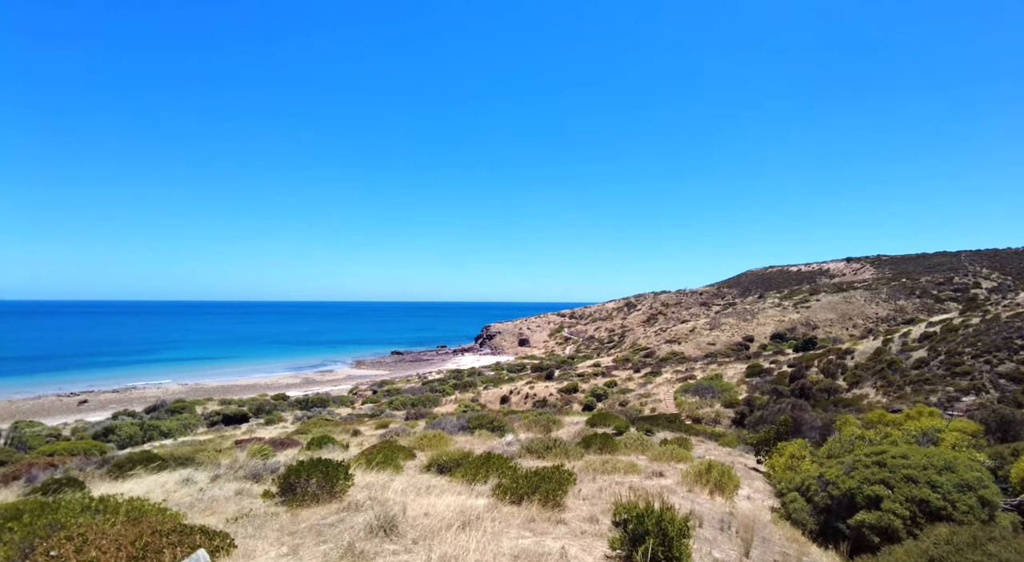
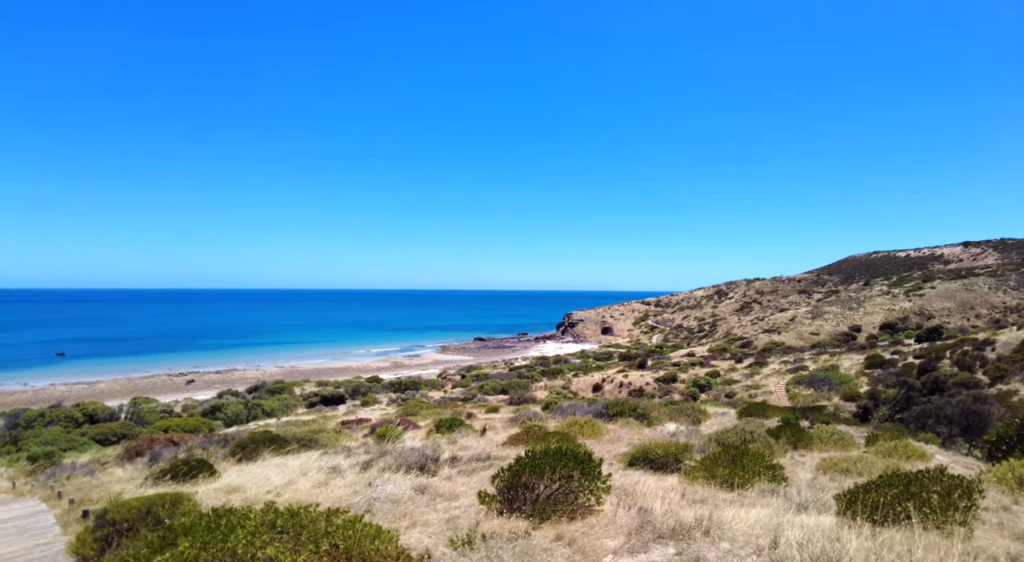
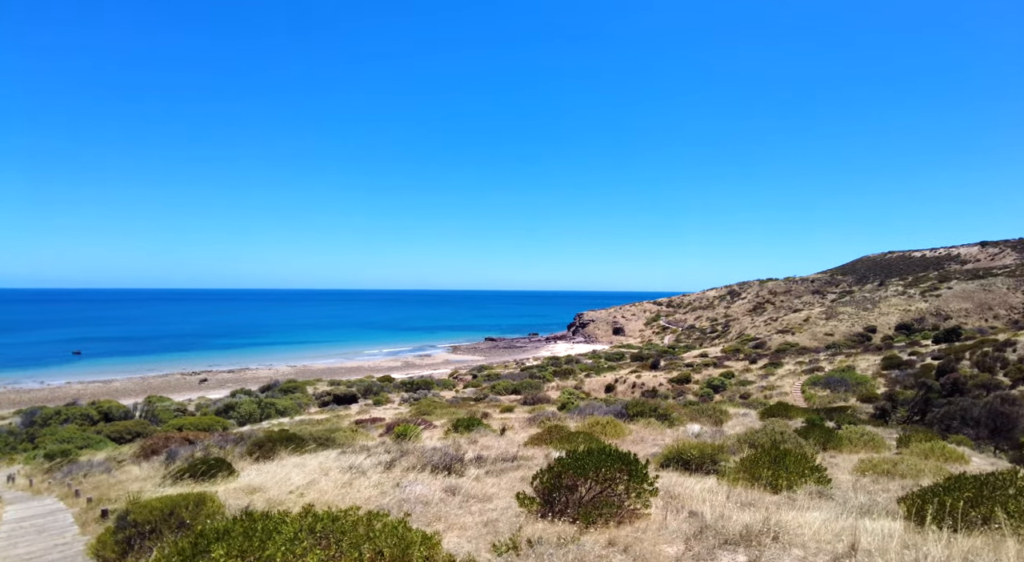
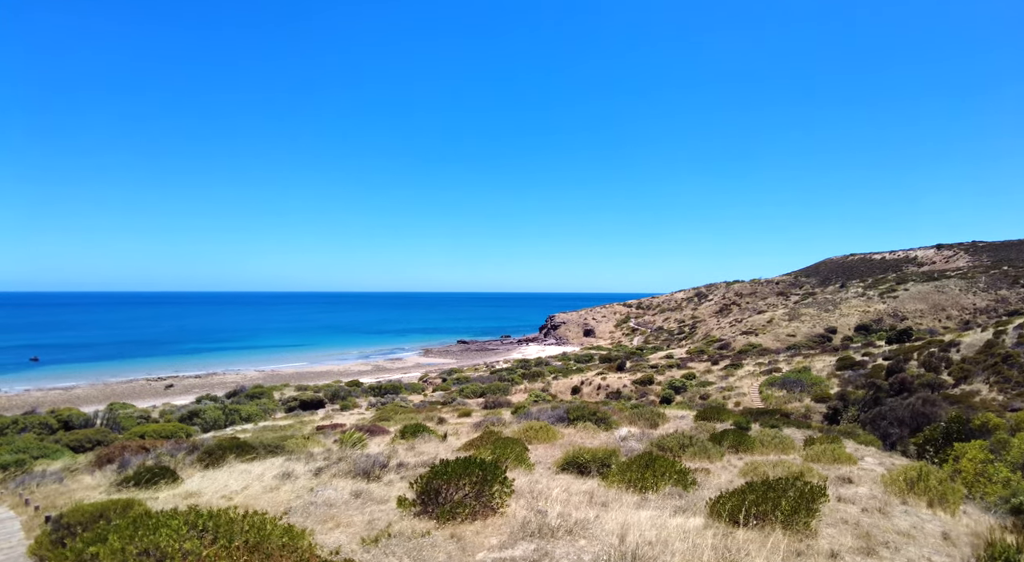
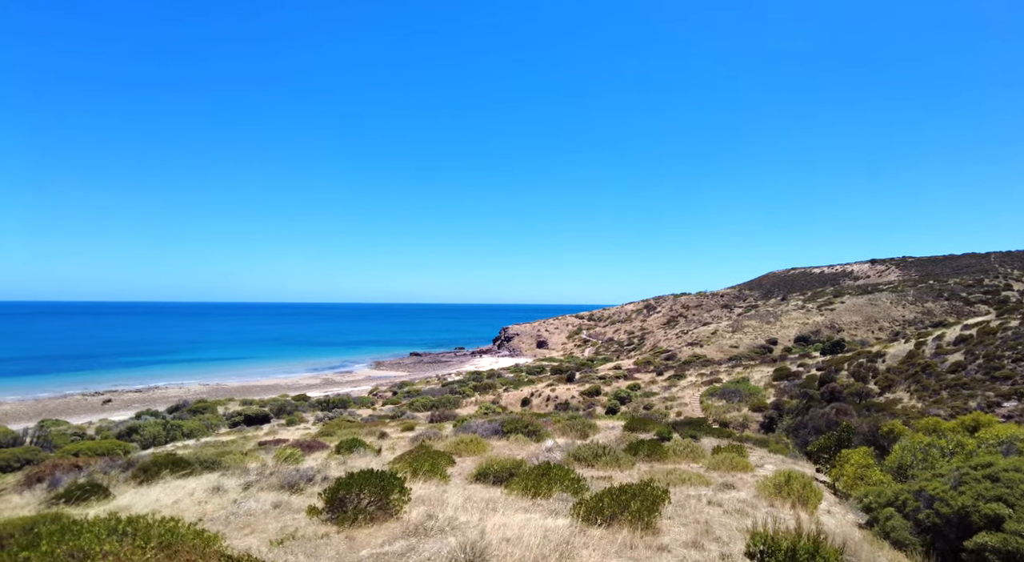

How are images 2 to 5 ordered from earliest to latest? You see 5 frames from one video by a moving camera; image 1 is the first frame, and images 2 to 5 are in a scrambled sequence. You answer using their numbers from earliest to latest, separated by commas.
5, 4, 2, 3
